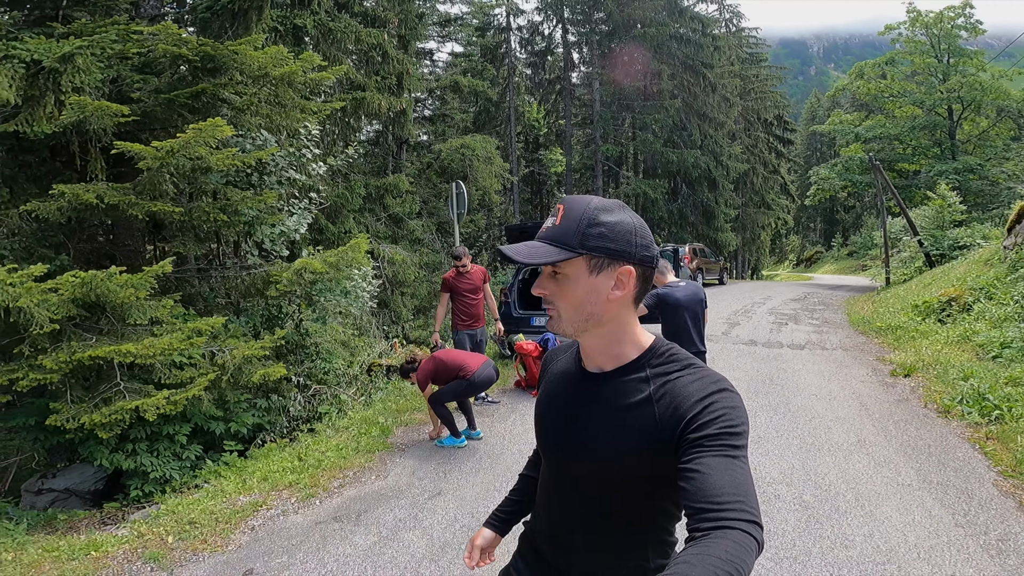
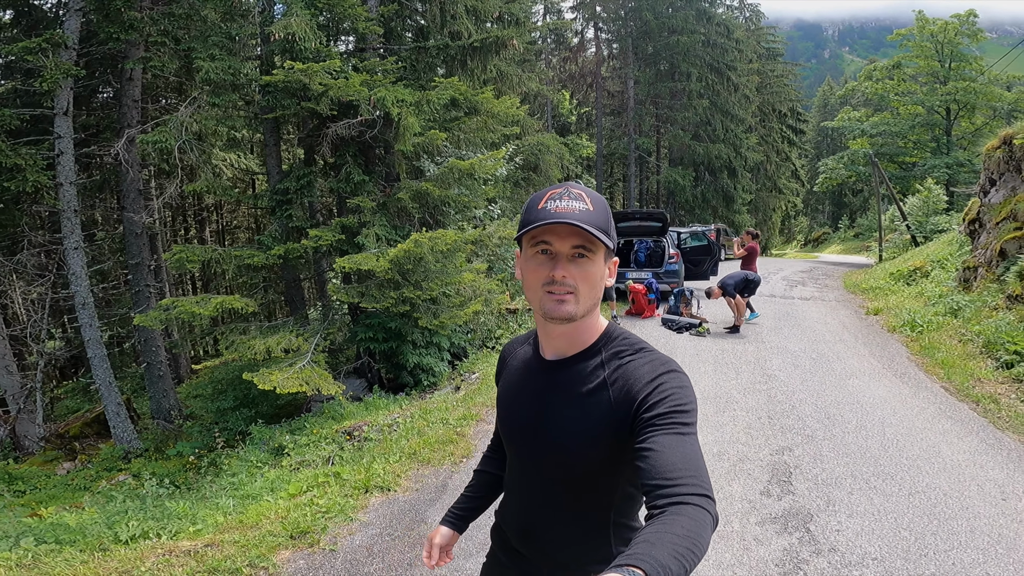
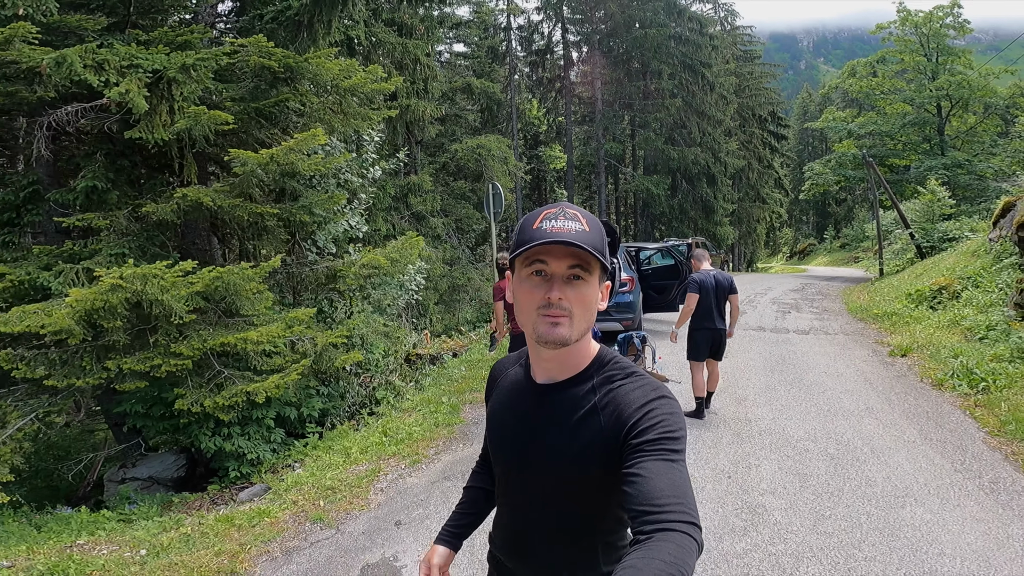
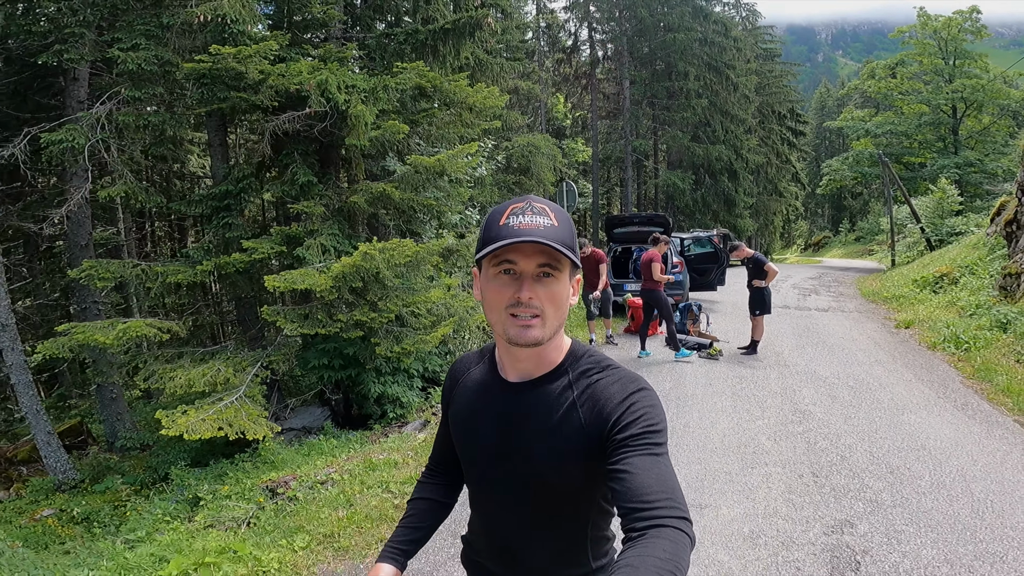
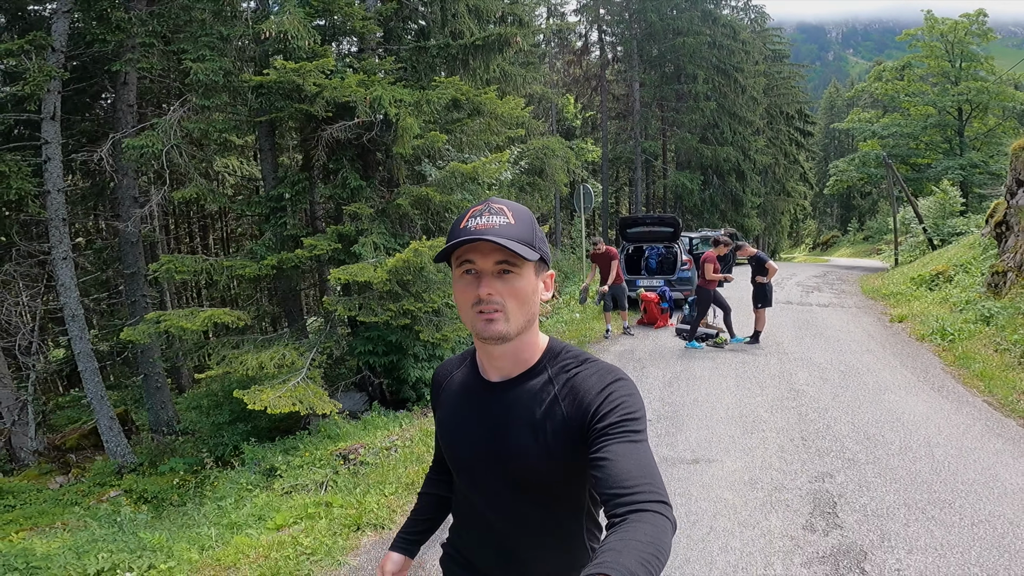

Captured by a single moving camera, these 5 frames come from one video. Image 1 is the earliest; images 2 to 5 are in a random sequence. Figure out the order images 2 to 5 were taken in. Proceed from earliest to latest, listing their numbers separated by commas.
3, 4, 5, 2
